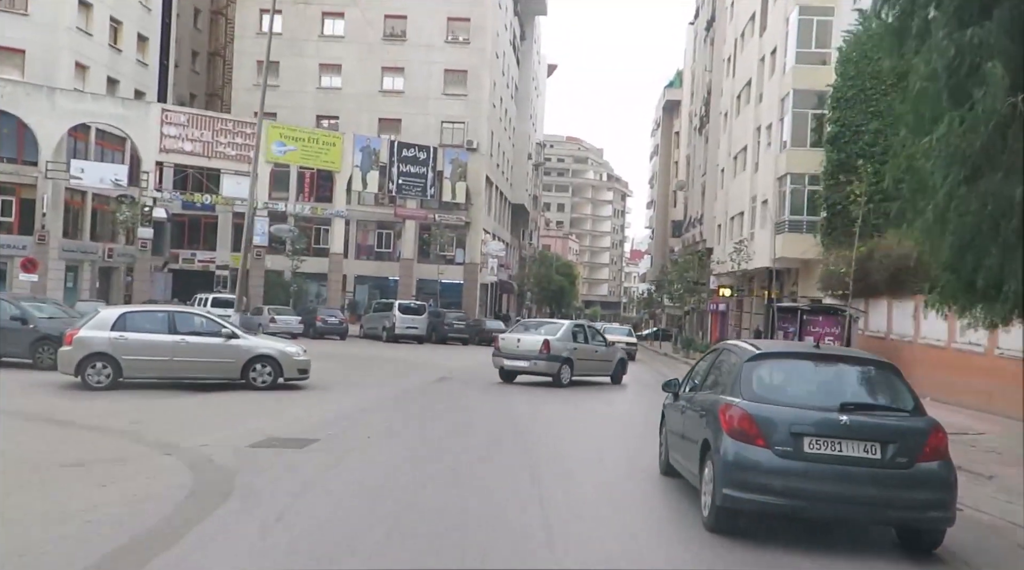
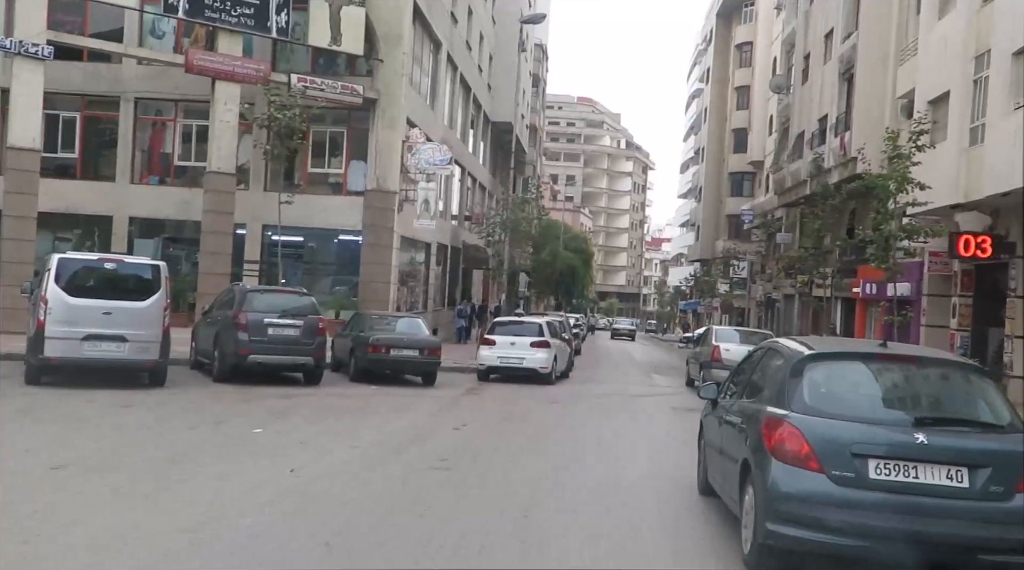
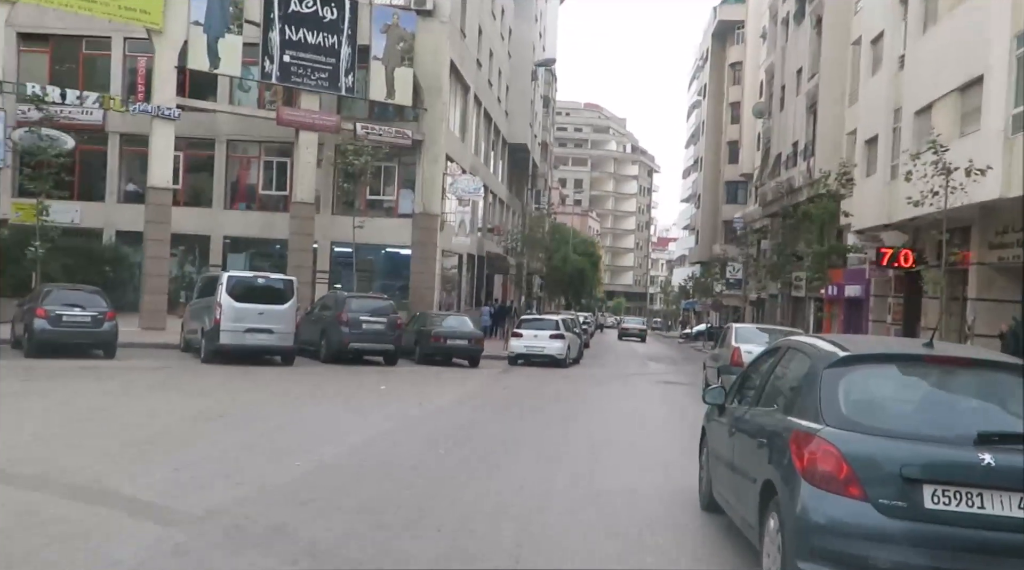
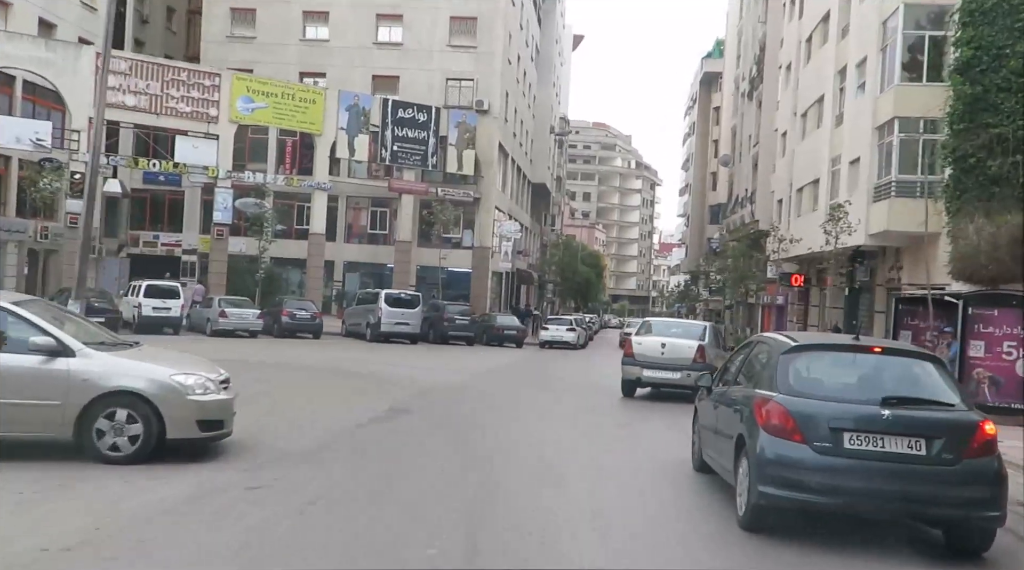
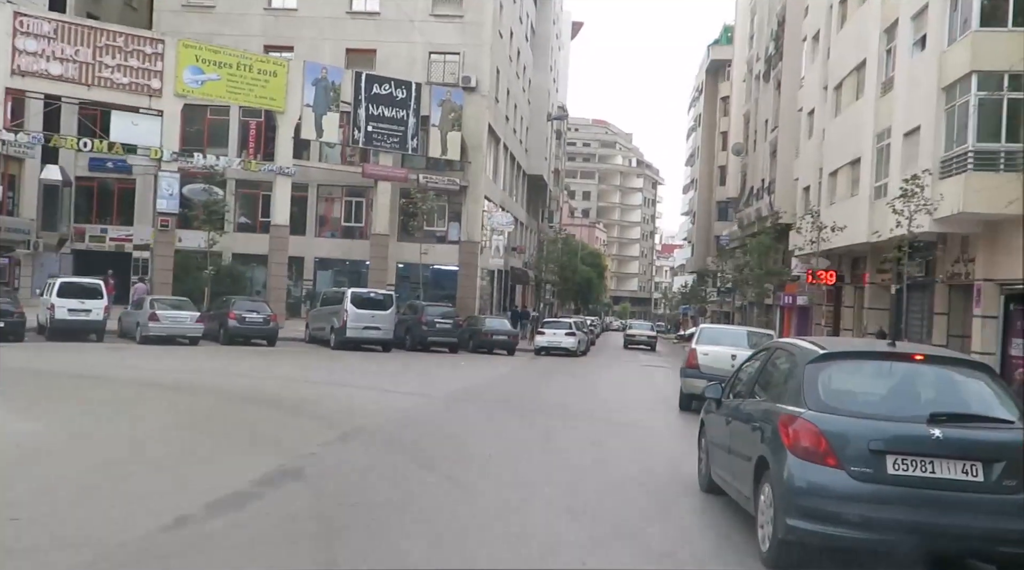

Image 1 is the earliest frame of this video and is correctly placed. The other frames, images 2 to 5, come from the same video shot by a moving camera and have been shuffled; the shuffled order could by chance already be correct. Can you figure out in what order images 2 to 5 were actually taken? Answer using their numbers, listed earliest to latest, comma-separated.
4, 5, 3, 2
